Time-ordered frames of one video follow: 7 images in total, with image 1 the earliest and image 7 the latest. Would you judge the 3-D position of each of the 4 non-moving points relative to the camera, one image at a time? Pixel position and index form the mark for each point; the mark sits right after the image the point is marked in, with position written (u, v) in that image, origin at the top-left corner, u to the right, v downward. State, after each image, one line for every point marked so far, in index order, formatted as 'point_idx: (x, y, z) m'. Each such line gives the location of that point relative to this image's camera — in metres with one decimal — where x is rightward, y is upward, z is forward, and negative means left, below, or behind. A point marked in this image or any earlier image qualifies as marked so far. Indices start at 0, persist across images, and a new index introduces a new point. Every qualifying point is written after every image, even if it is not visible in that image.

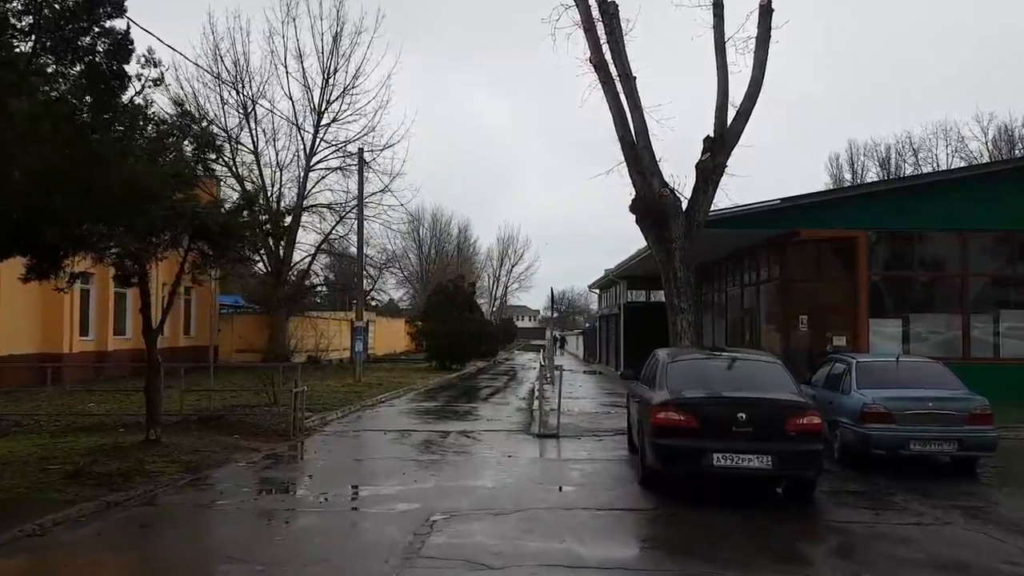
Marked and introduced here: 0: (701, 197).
0: (+3.7, +1.8, +17.1) m
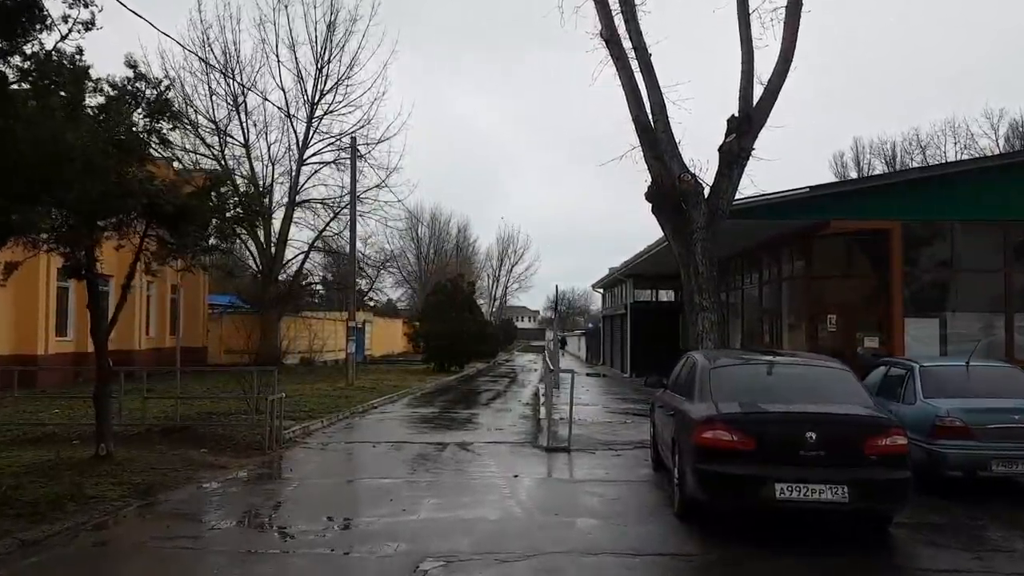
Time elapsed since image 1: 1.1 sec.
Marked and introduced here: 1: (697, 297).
0: (+3.8, +1.9, +15.5) m
1: (+3.3, -0.2, +15.5) m
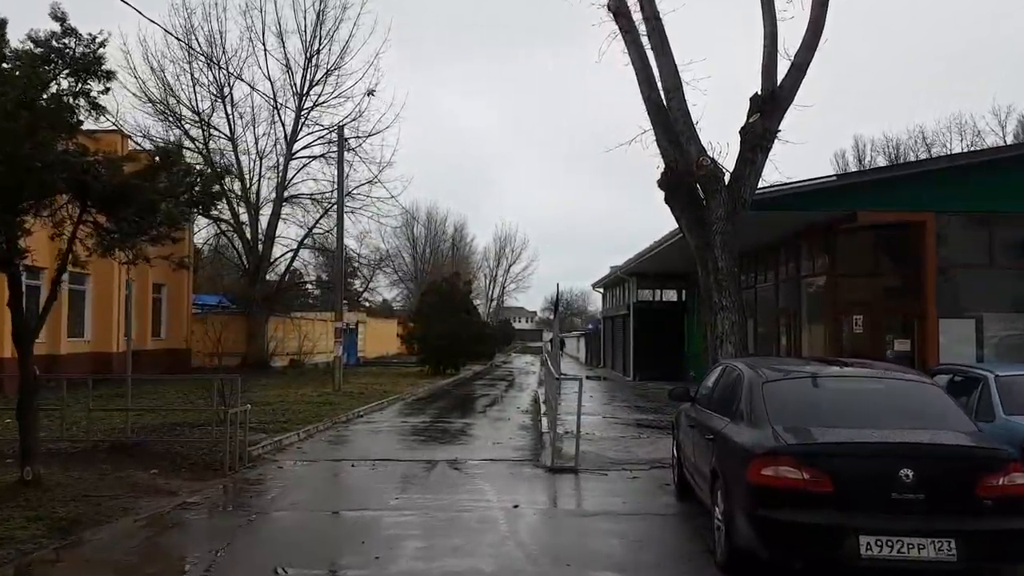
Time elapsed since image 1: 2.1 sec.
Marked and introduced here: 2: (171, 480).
0: (+3.7, +1.9, +14.0) m
1: (+3.3, -0.1, +13.9) m
2: (-3.9, -2.2, +9.9) m
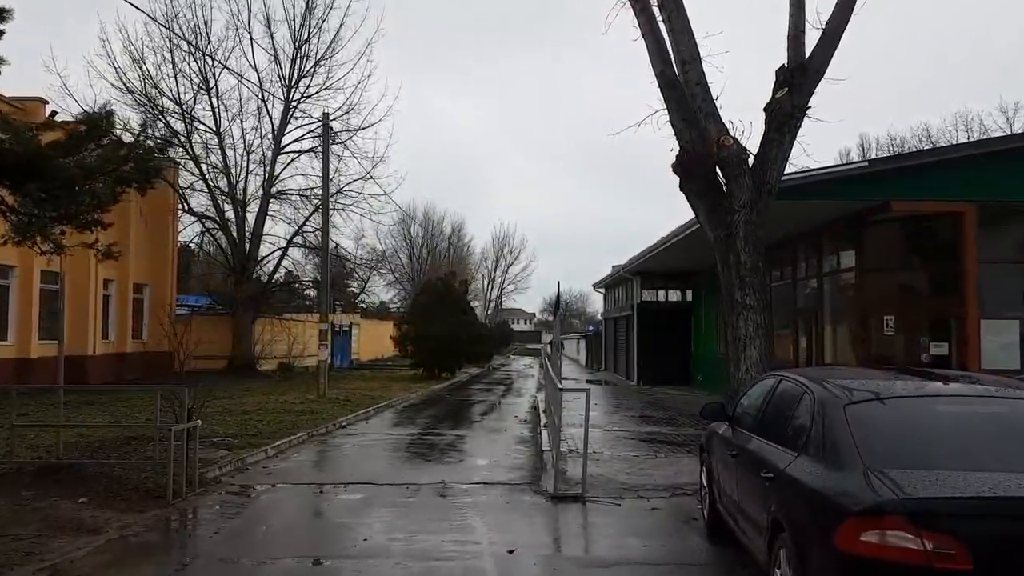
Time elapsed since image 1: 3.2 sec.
0: (+3.7, +1.9, +12.4) m
1: (+3.2, -0.1, +12.4) m
2: (-3.9, -2.1, +8.3) m
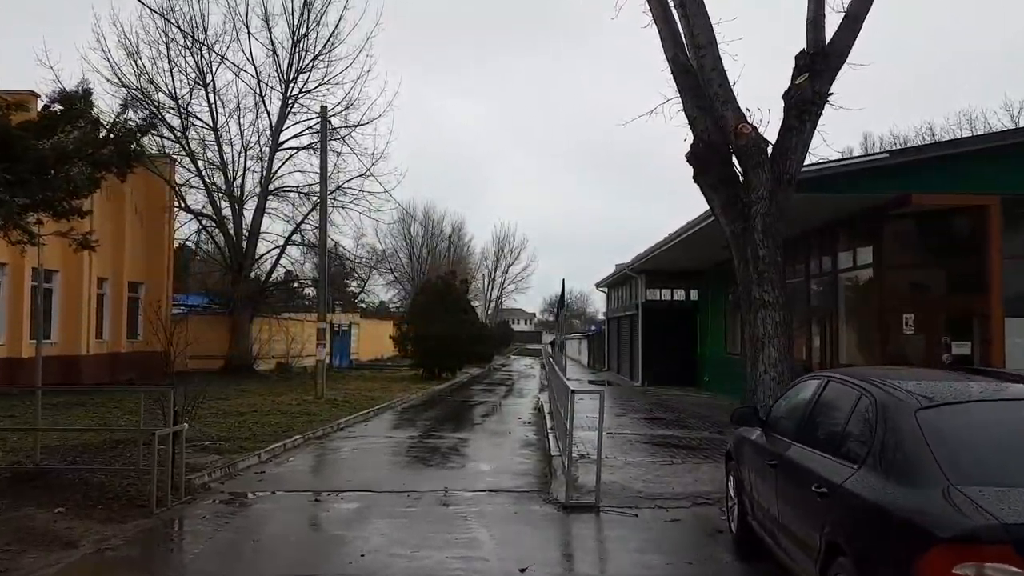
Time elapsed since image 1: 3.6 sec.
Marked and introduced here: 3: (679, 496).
0: (+3.8, +2.0, +11.8) m
1: (+3.3, 0.0, +11.8) m
2: (-3.8, -2.1, +7.7) m
3: (+1.6, -2.0, +8.3) m
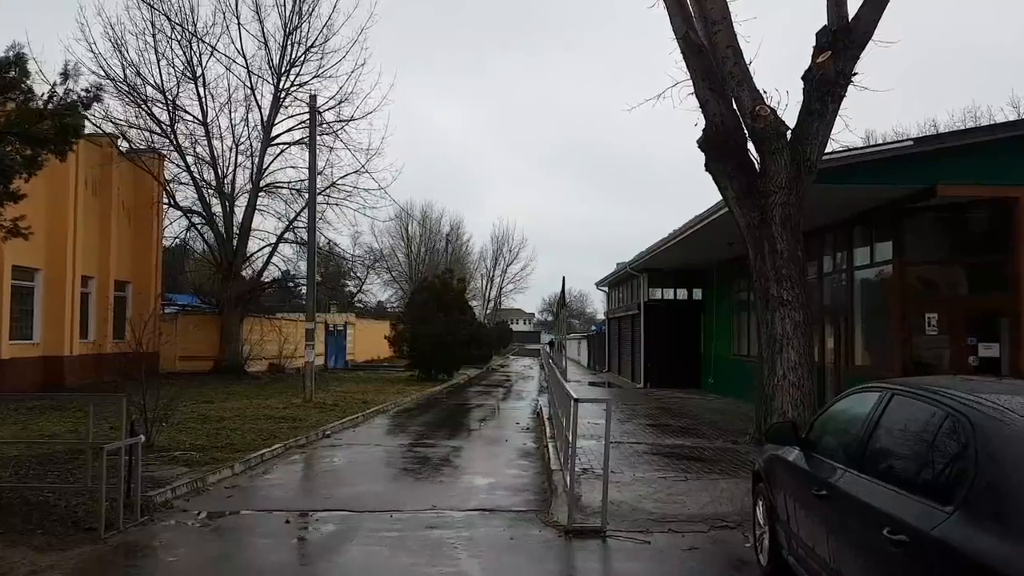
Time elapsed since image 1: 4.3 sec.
0: (+3.7, +2.0, +10.8) m
1: (+3.3, 0.0, +10.8) m
2: (-3.9, -2.0, +6.8) m
3: (+1.5, -2.0, +7.4) m
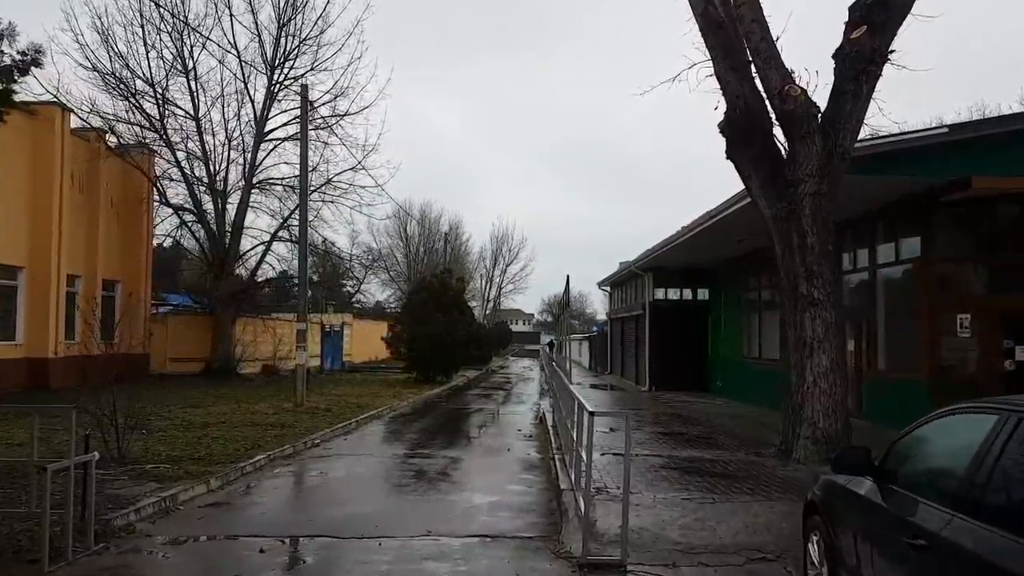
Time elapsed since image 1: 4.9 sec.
0: (+3.8, +2.1, +9.9) m
1: (+3.3, 0.0, +9.8) m
2: (-3.8, -2.0, +5.8) m
3: (+1.6, -1.9, +6.4) m
